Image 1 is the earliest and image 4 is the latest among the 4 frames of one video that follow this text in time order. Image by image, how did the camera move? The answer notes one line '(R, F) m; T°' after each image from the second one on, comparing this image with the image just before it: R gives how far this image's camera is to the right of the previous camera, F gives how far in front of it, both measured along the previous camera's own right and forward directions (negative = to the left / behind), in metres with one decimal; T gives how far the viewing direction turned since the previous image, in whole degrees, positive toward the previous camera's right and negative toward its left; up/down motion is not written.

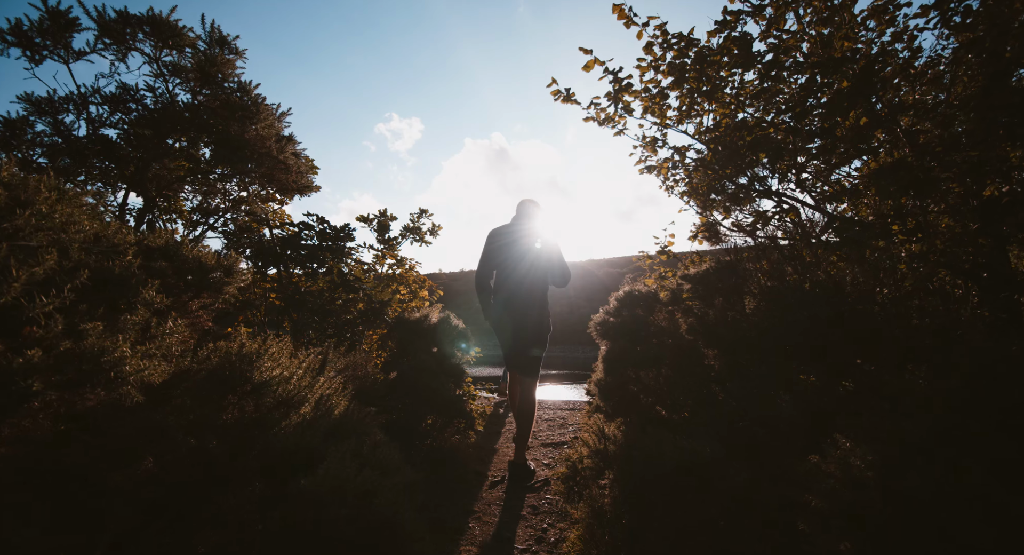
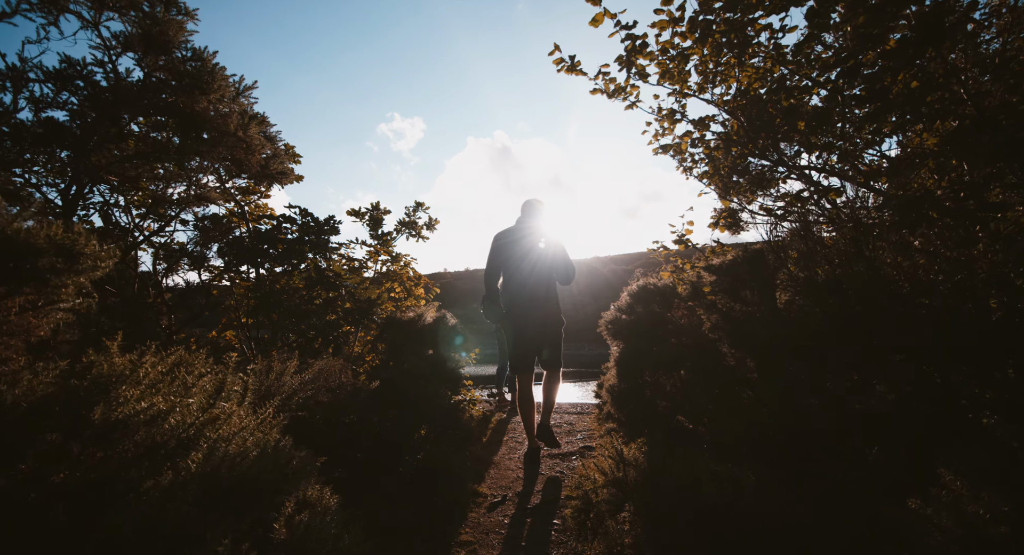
(0.0, +0.5) m; -1°
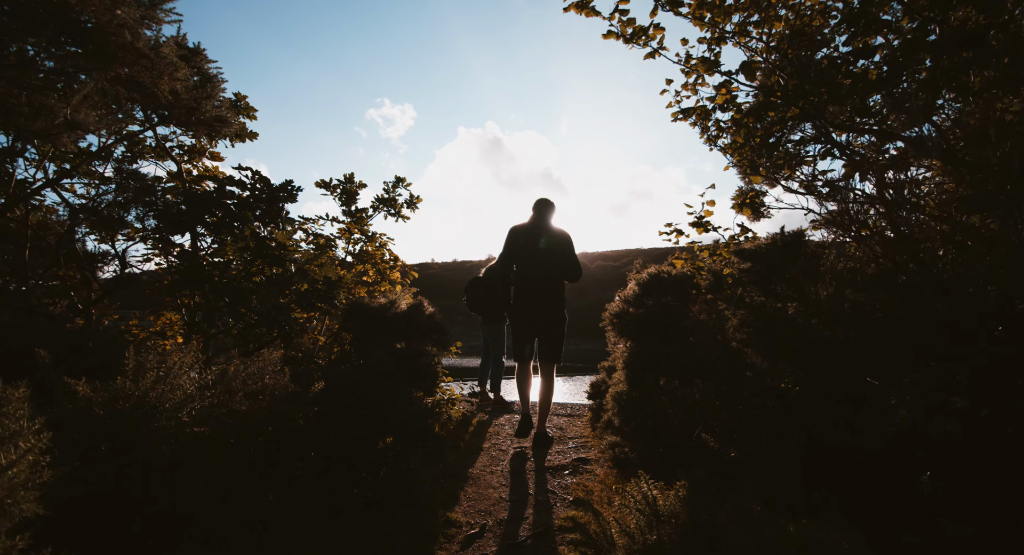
(0.0, +0.7) m; +1°
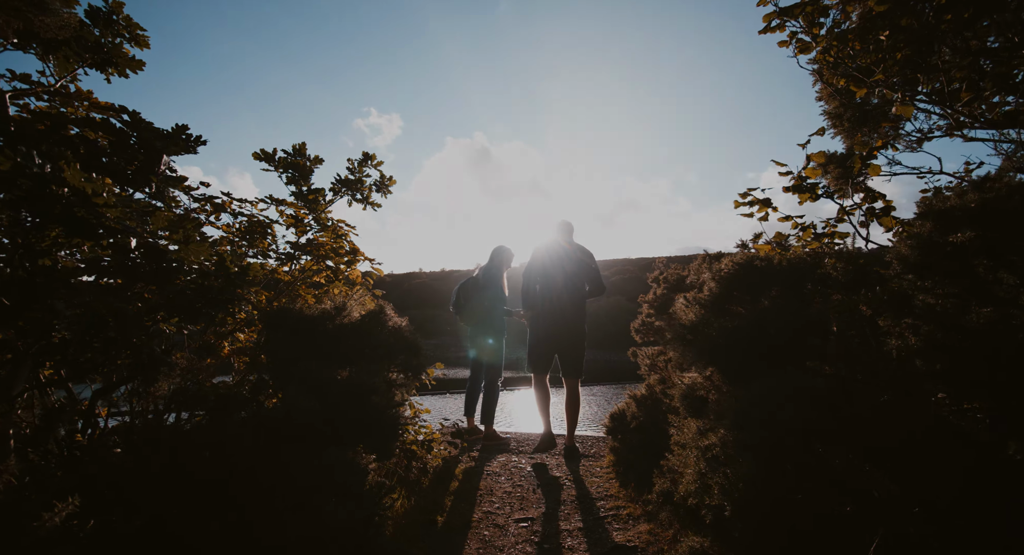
(-0.1, +1.3) m; +1°
